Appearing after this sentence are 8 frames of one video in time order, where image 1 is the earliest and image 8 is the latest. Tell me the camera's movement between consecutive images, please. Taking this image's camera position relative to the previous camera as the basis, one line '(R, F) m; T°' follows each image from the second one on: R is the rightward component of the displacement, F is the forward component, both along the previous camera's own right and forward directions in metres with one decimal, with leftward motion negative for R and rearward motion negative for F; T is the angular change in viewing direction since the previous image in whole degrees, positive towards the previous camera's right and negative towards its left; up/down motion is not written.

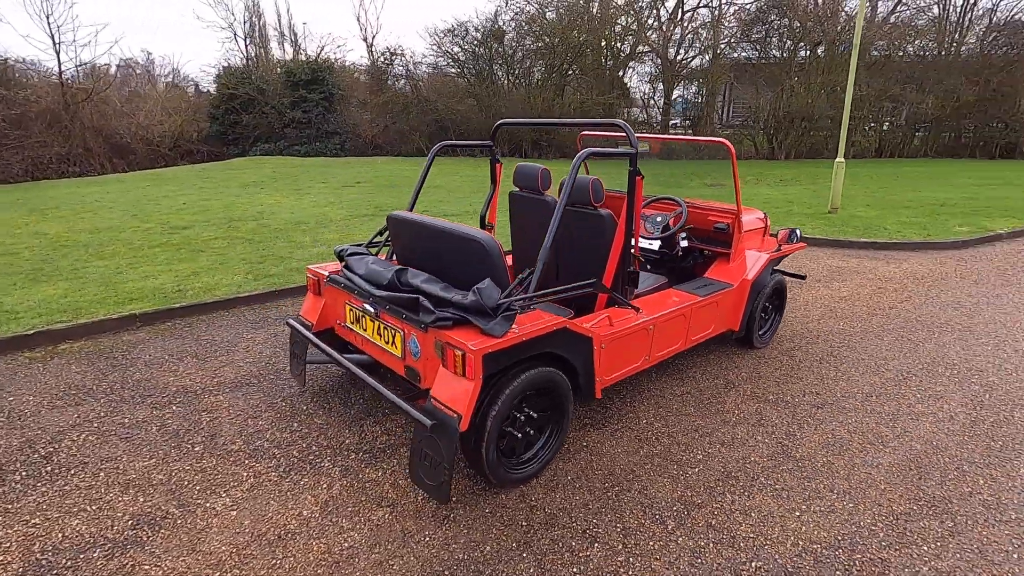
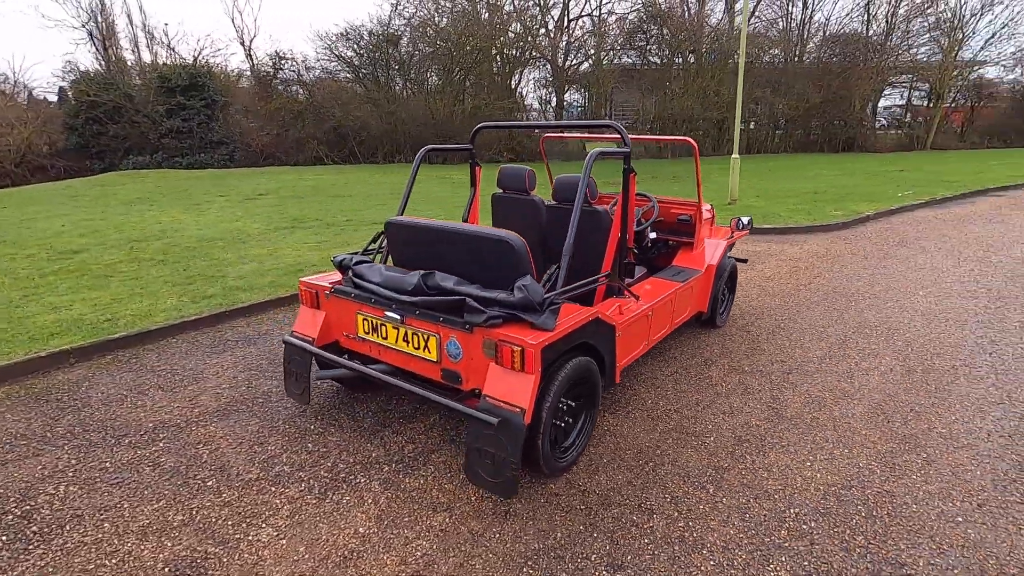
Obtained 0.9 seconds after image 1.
(-0.6, 0.0) m; +11°
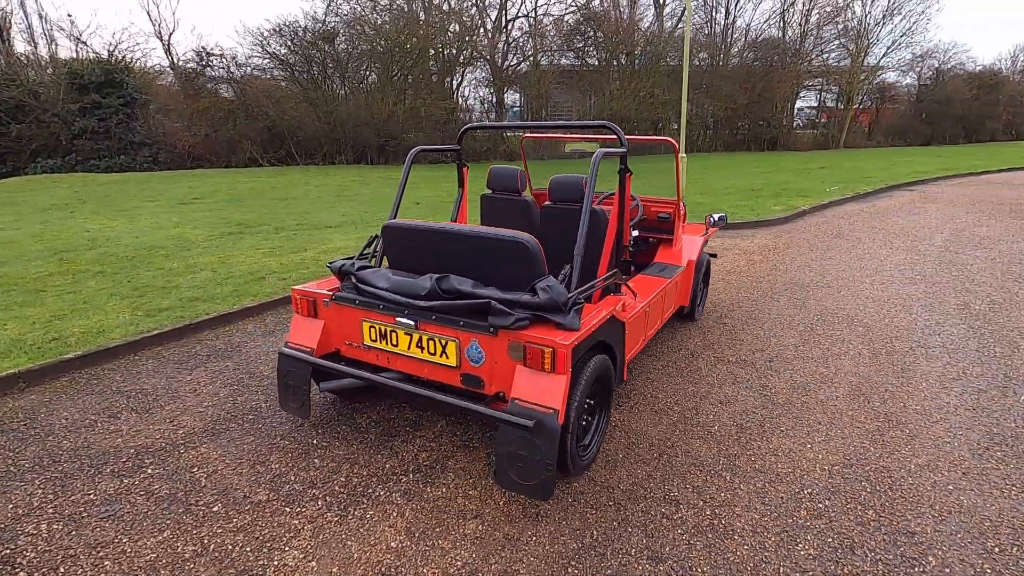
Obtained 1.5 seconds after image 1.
(-0.4, 0.0) m; +6°
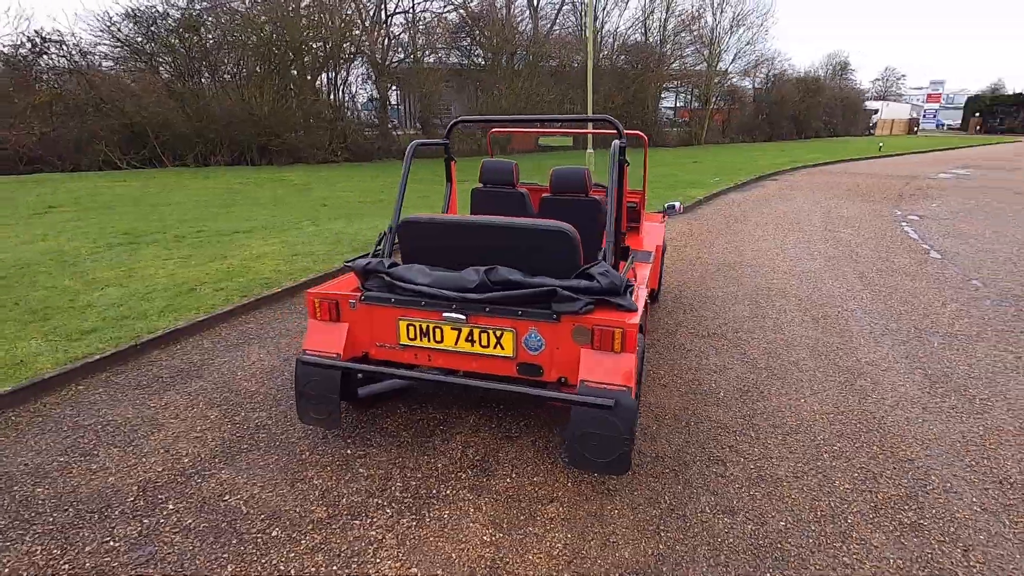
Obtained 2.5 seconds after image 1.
(-0.8, 0.0) m; +12°
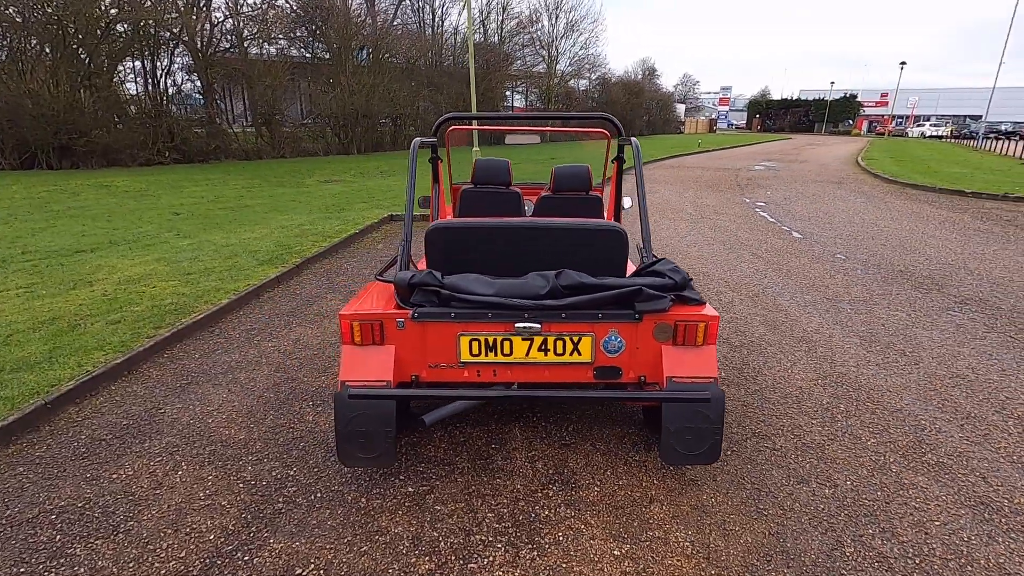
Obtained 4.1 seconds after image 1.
(-1.0, +0.3) m; +16°
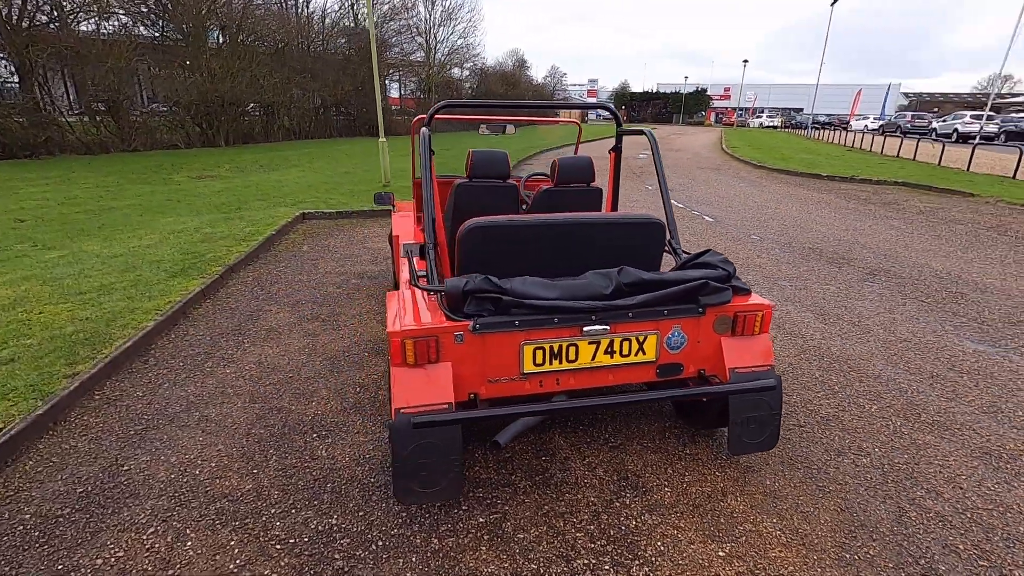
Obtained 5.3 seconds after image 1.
(-0.8, +0.3) m; +12°
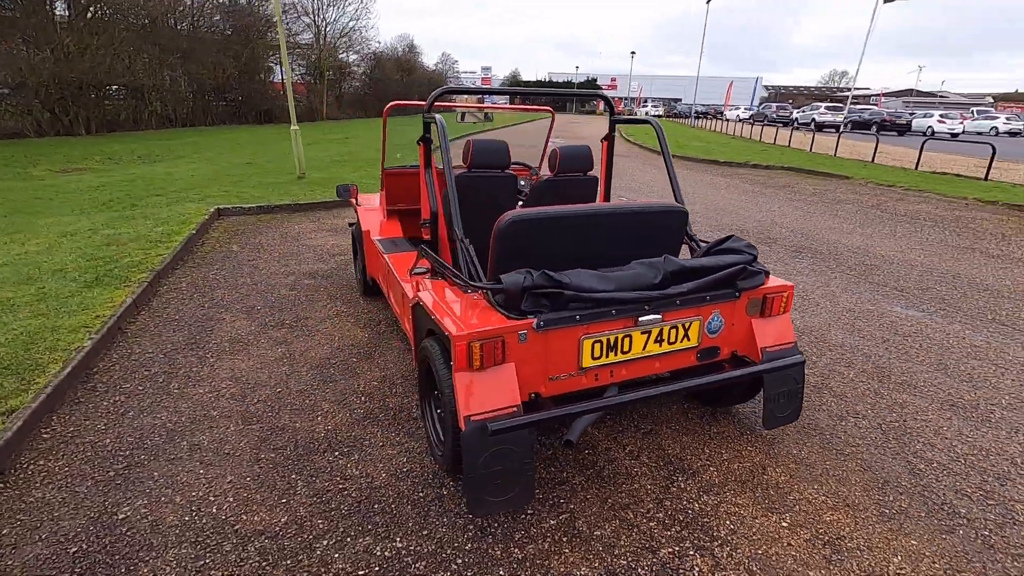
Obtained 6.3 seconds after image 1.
(-0.6, +0.1) m; +11°
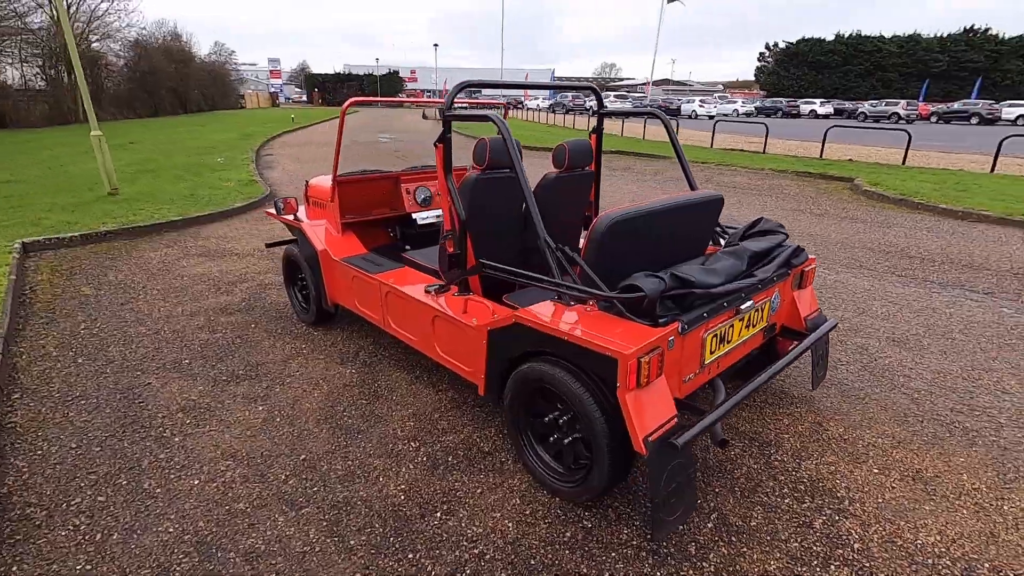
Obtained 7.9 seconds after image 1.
(-1.1, +0.4) m; +19°
